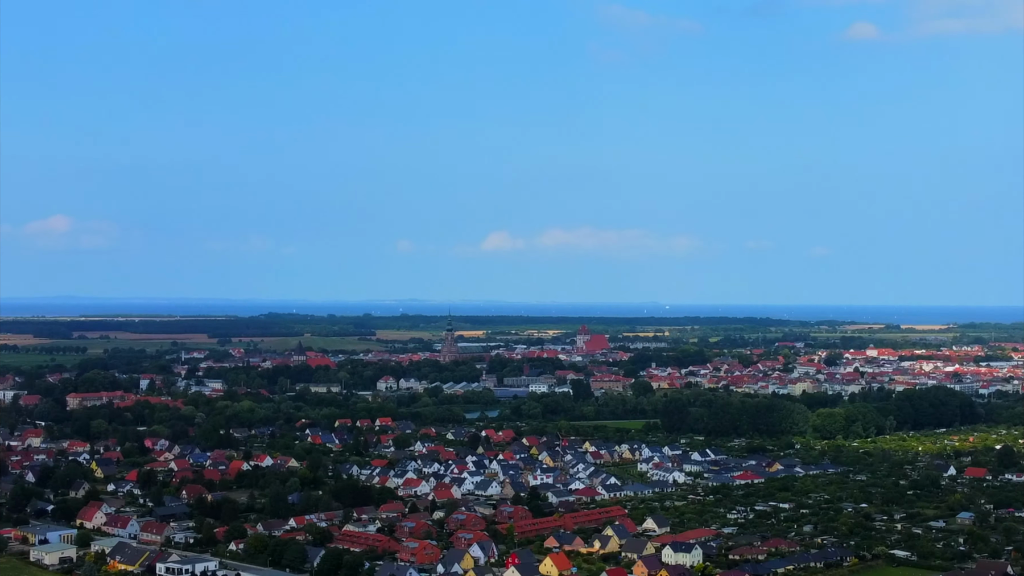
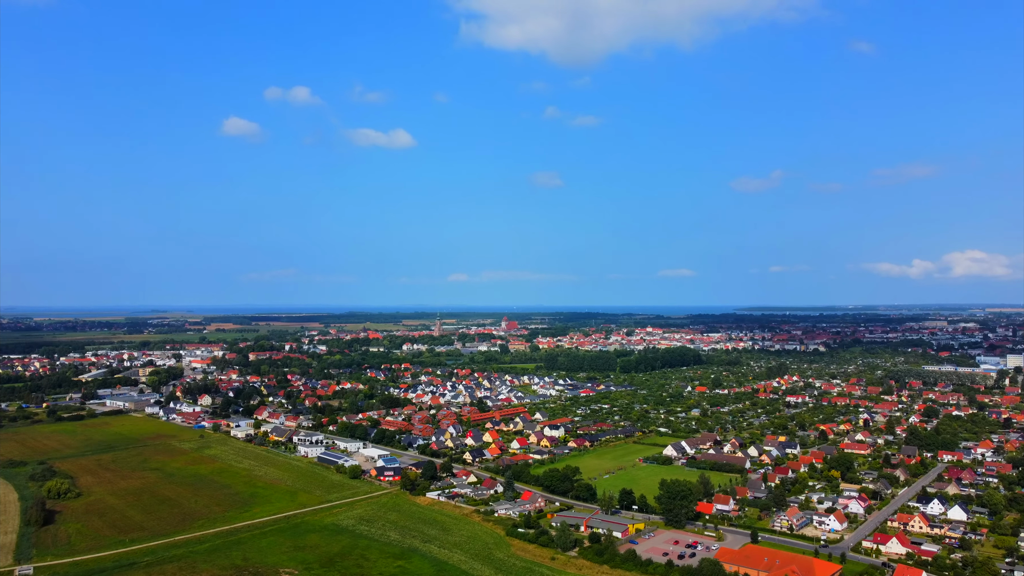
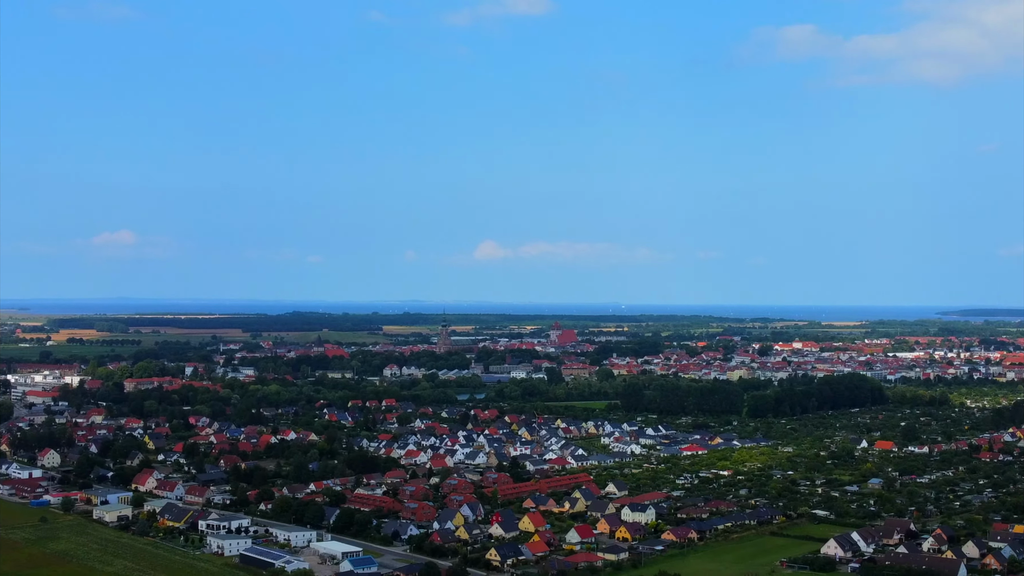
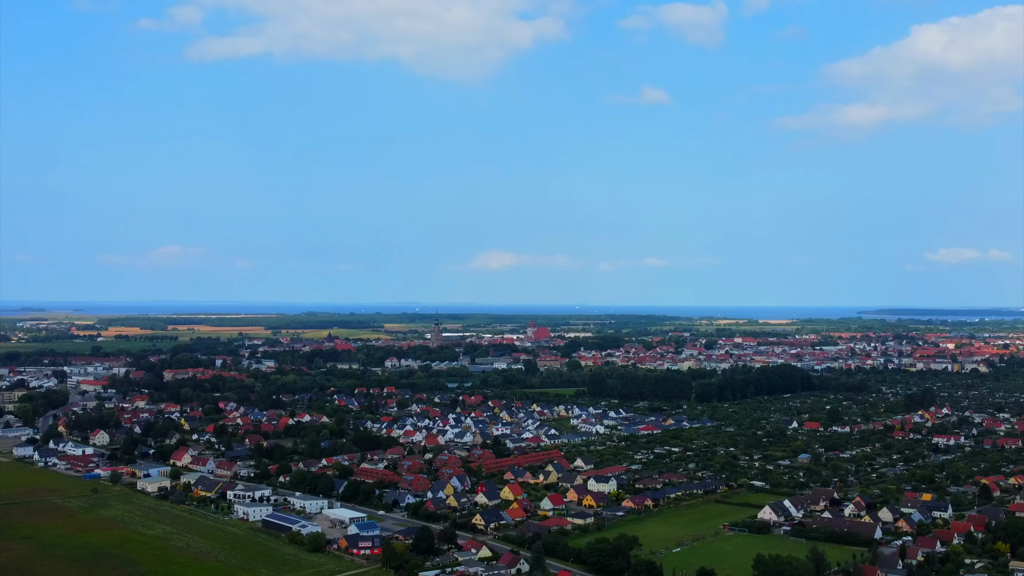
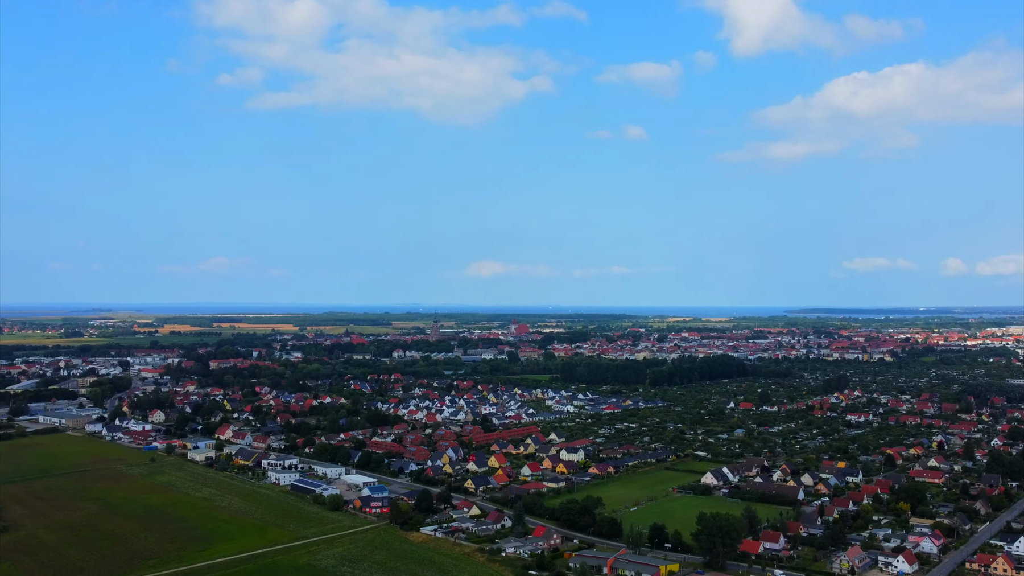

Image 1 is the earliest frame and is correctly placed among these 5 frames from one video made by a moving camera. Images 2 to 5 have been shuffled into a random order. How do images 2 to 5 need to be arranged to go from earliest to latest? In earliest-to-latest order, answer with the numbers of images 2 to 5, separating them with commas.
3, 4, 5, 2
